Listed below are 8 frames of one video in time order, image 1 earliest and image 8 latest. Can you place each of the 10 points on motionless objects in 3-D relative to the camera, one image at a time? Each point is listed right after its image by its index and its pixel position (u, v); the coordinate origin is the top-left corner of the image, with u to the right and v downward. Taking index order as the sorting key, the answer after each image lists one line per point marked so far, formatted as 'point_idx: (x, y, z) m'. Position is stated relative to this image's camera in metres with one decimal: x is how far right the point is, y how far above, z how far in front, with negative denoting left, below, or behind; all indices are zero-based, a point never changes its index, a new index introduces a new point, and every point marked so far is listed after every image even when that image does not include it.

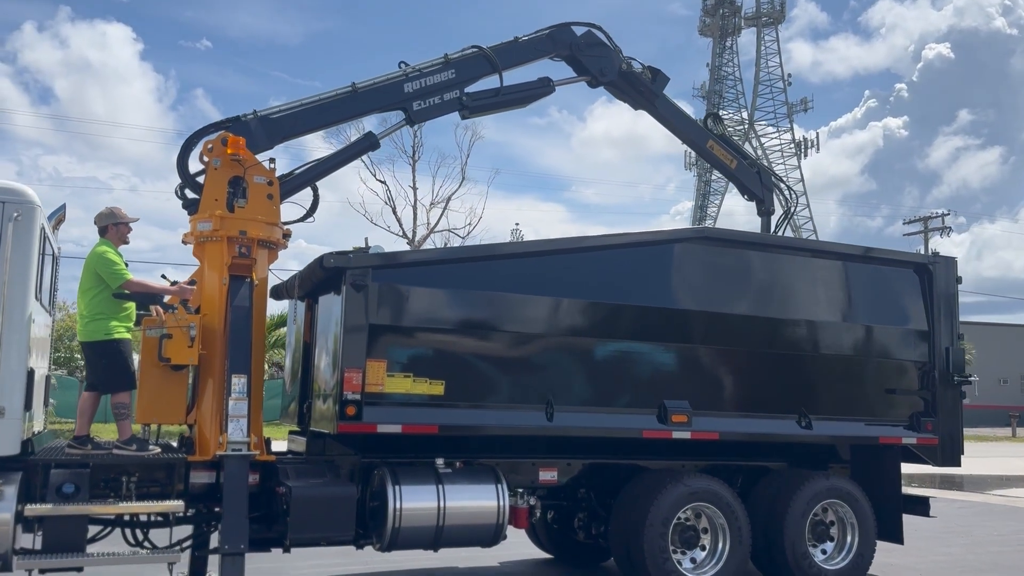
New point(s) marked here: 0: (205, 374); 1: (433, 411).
0: (-2.2, -0.6, +6.5) m
1: (-0.6, -0.9, +6.6) m
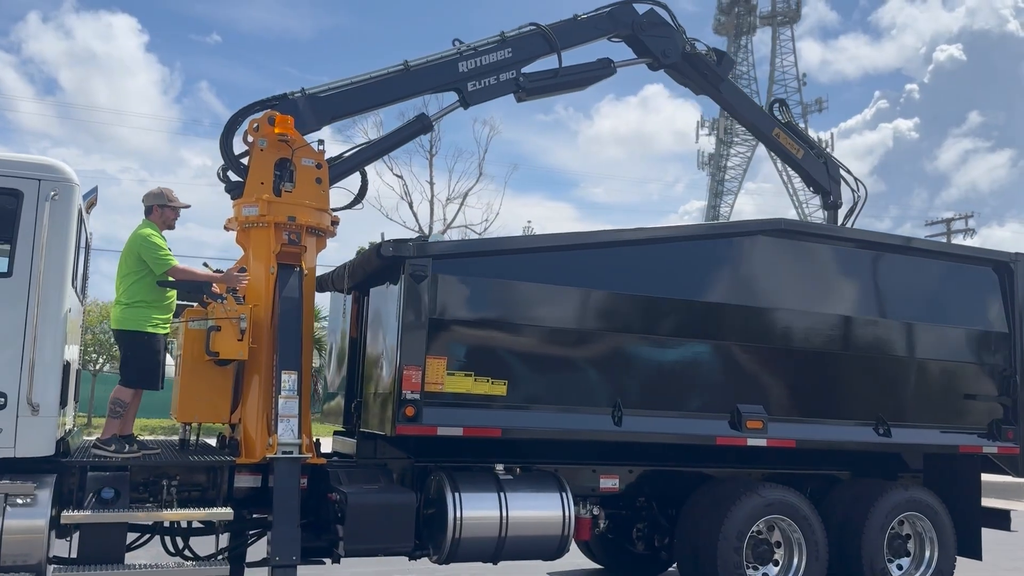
0: (-1.8, -0.6, +6.0) m
1: (-0.1, -0.9, +6.1) m
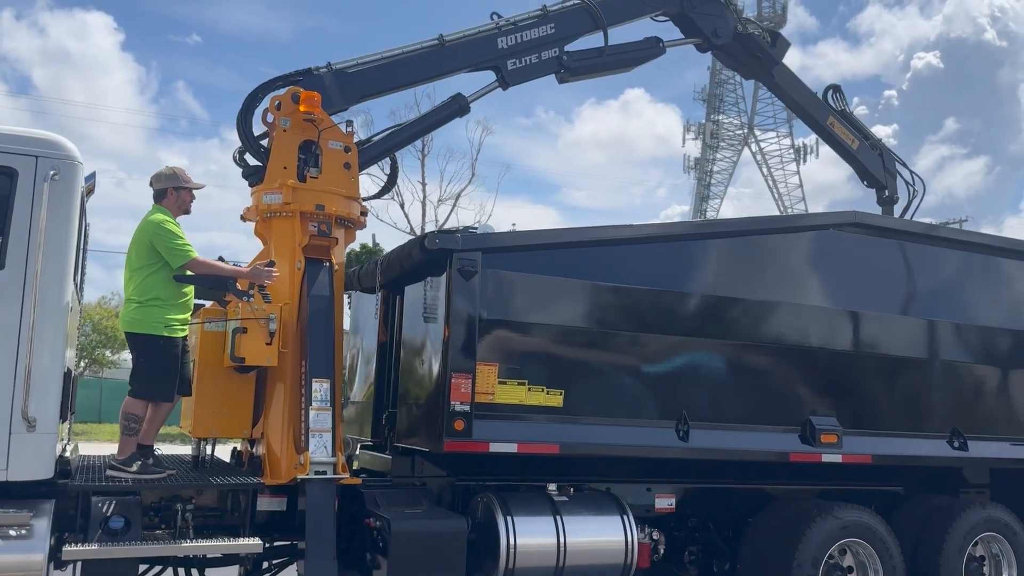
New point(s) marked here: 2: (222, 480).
0: (-1.4, -0.5, +5.3) m
1: (+0.2, -0.8, +5.4) m
2: (-1.6, -1.0, +4.9) m
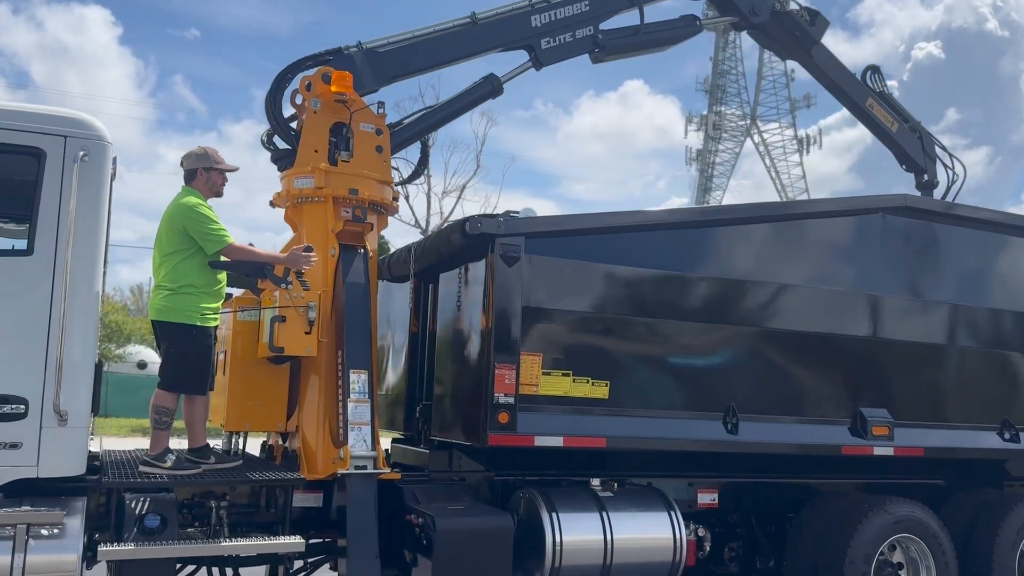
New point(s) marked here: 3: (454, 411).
0: (-1.2, -0.5, +5.1) m
1: (+0.5, -0.8, +5.2) m
2: (-1.3, -1.0, +4.7) m
3: (-0.3, -0.8, +5.4) m
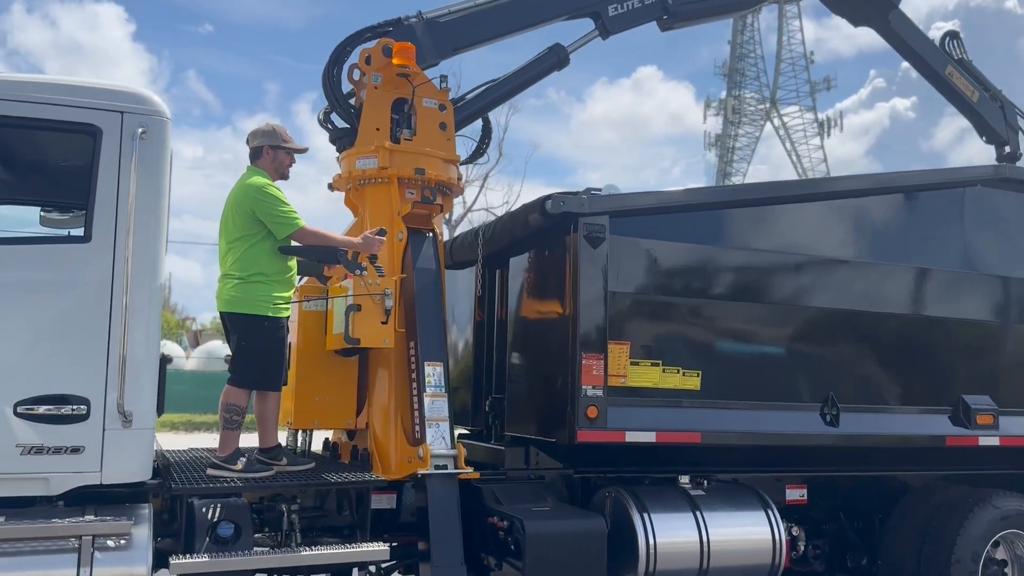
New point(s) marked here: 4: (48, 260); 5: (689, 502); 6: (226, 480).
0: (-0.7, -0.4, +4.8) m
1: (+0.9, -0.7, +4.8) m
2: (-0.9, -0.9, +4.3) m
3: (+0.1, -0.7, +5.1) m
4: (-1.9, +0.1, +3.7) m
5: (+1.0, -1.2, +4.9) m
6: (-1.3, -0.9, +4.0) m
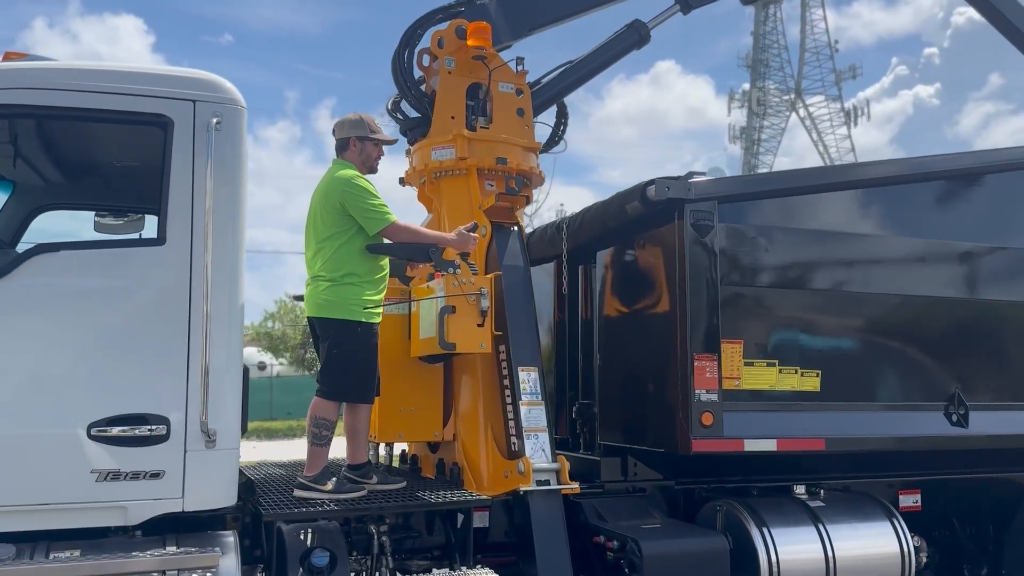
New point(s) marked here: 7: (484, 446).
0: (-0.2, -0.4, +4.4) m
1: (+1.4, -0.6, +4.4) m
2: (-0.4, -0.9, +4.0) m
3: (+0.6, -0.6, +4.7) m
4: (-1.5, +0.1, +3.4) m
5: (+1.5, -1.1, +4.5) m
6: (-0.8, -0.9, +3.7) m
7: (-0.1, -0.8, +4.2) m
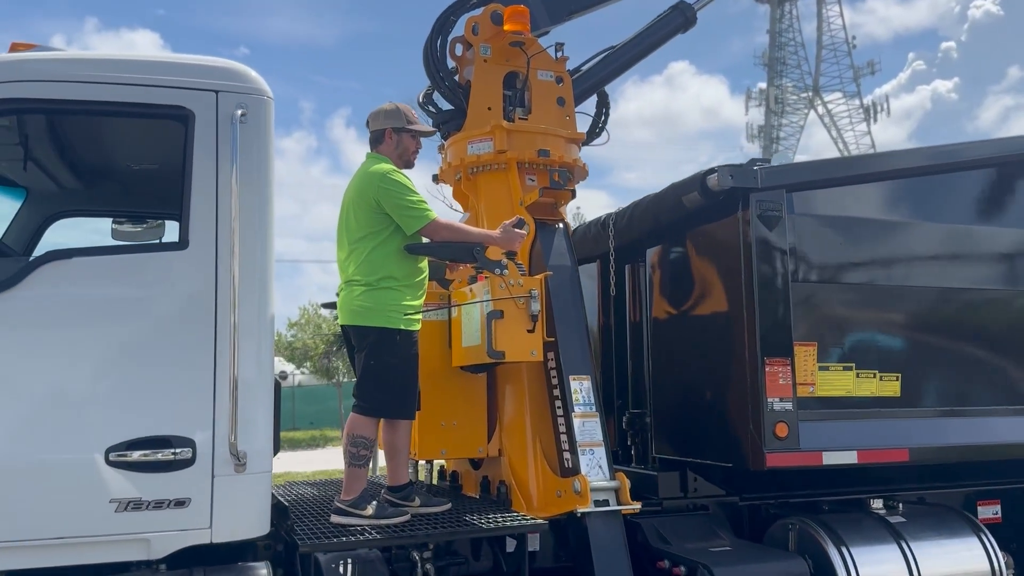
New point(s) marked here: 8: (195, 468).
0: (0.0, -0.4, +4.0) m
1: (+1.7, -0.6, +4.0) m
2: (-0.1, -0.9, +3.6) m
3: (+0.9, -0.6, +4.3) m
4: (-1.3, +0.1, +3.1) m
5: (+1.7, -1.1, +4.1) m
6: (-0.6, -0.9, +3.4) m
7: (+0.1, -0.8, +3.9) m
8: (-1.1, -0.6, +3.0) m
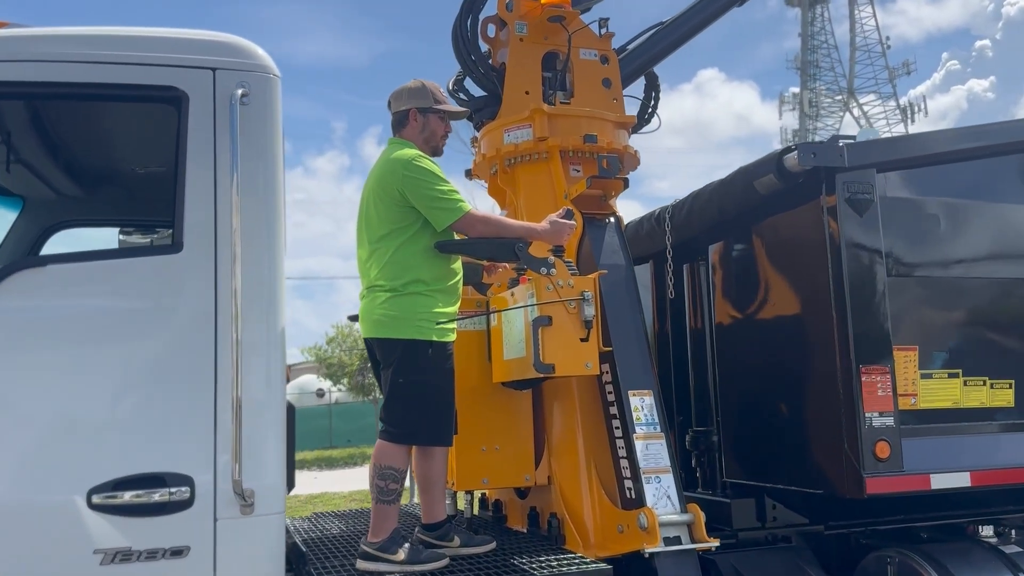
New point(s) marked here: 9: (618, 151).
0: (+0.2, -0.4, +3.5) m
1: (+1.9, -0.6, +3.4) m
2: (0.0, -0.9, +3.1) m
3: (+1.1, -0.6, +3.8) m
4: (-1.1, 0.0, +2.6) m
5: (+1.9, -1.1, +3.5) m
6: (-0.4, -0.9, +2.9) m
7: (+0.3, -0.8, +3.4) m
8: (-0.9, -0.6, +2.6) m
9: (+0.5, +0.6, +3.9) m
